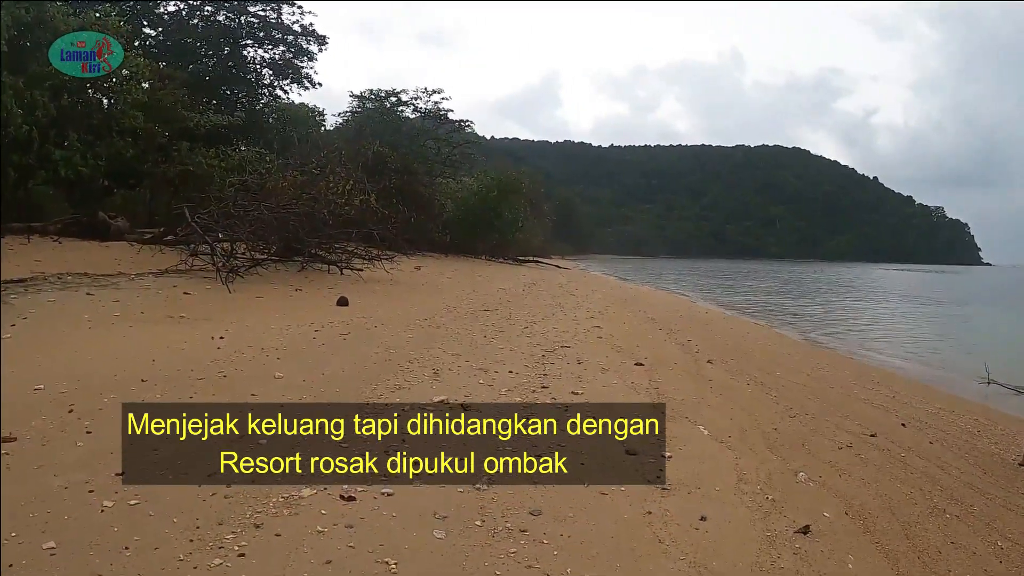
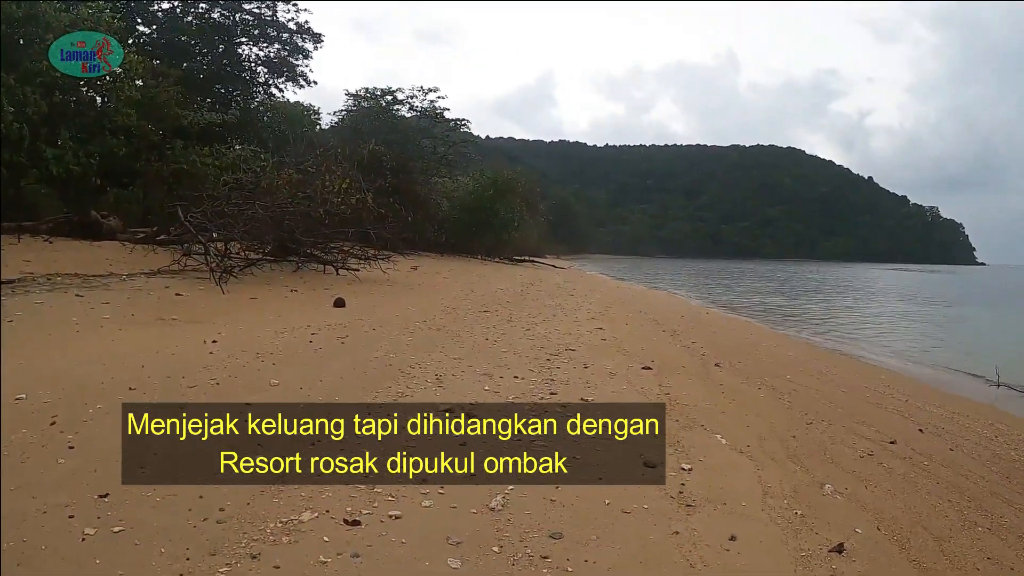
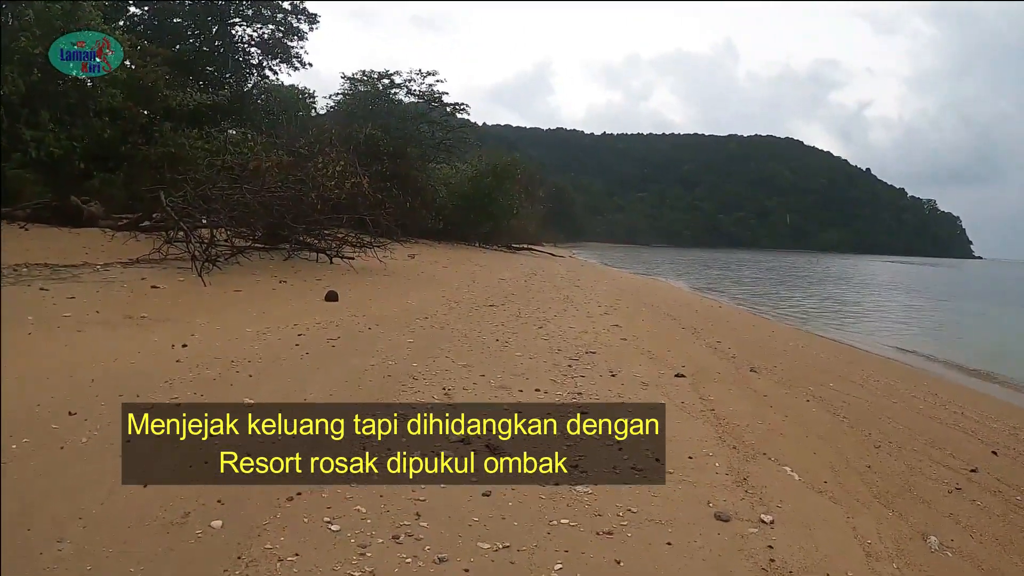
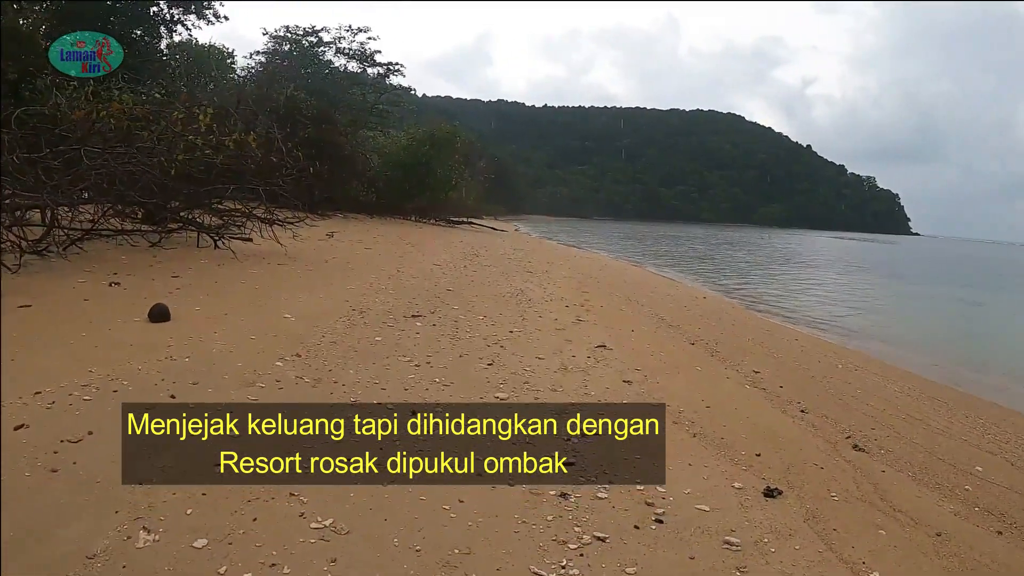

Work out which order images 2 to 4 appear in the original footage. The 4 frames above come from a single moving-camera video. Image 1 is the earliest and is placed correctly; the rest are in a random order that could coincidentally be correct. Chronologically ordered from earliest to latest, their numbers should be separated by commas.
2, 3, 4
